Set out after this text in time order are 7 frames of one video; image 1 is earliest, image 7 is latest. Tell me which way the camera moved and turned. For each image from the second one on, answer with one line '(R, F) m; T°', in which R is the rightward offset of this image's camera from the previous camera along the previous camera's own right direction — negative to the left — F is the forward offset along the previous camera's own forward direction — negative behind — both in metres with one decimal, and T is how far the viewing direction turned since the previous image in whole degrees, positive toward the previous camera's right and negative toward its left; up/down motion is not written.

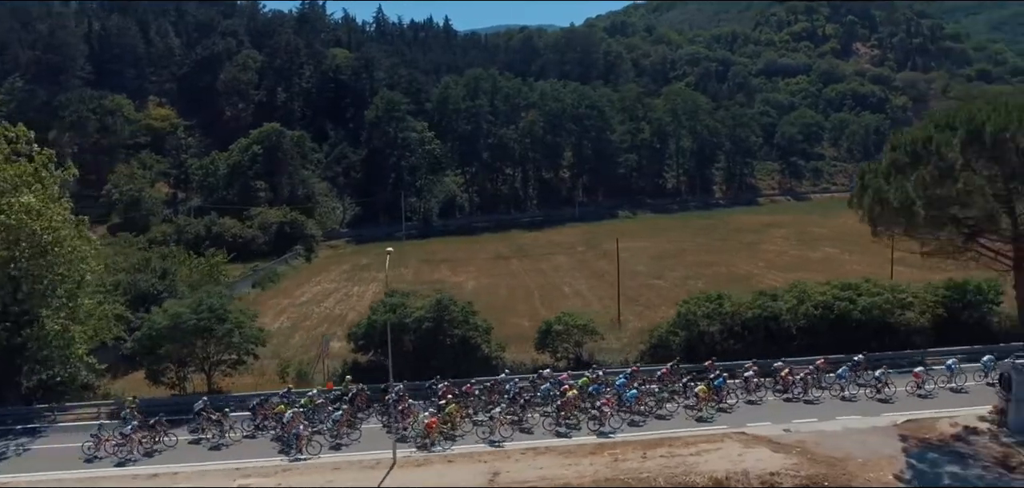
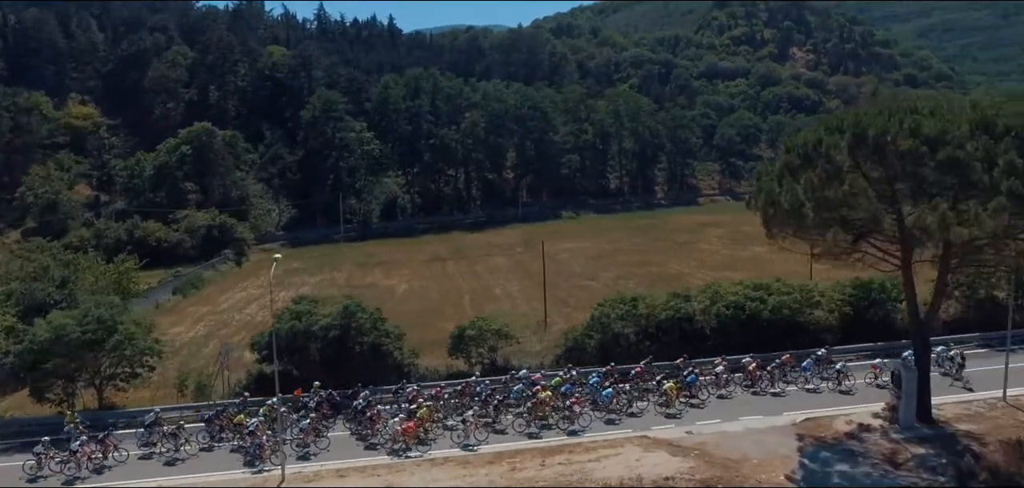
(+2.3, +0.7) m; +4°
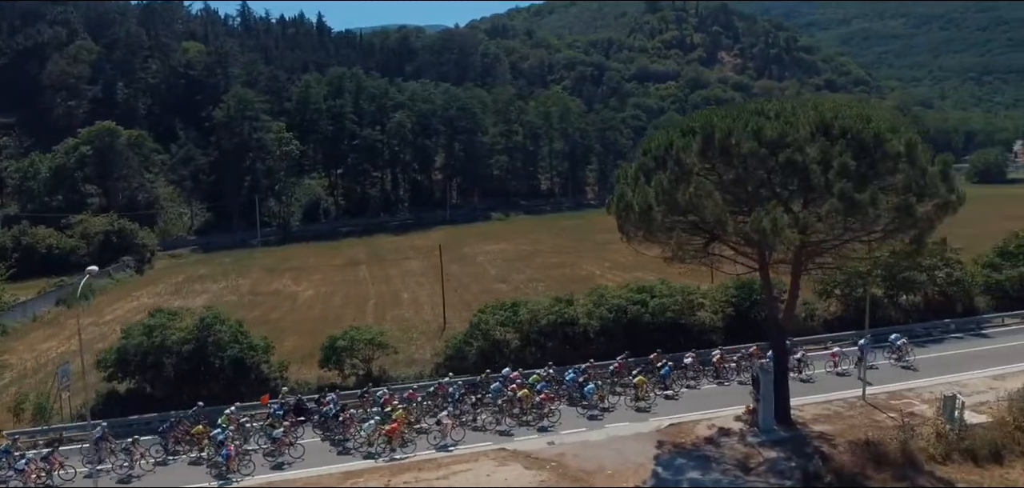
(+3.7, +1.1) m; +5°
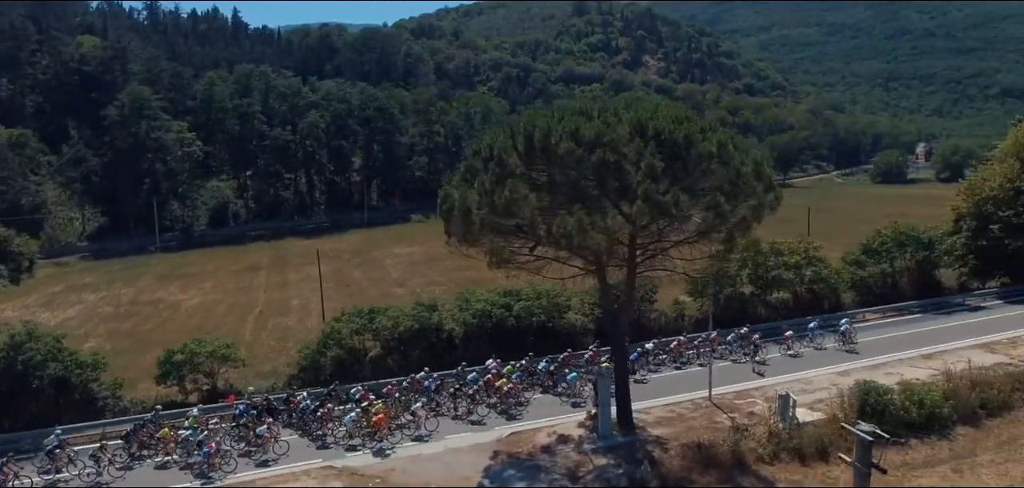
(+4.3, +0.9) m; +5°
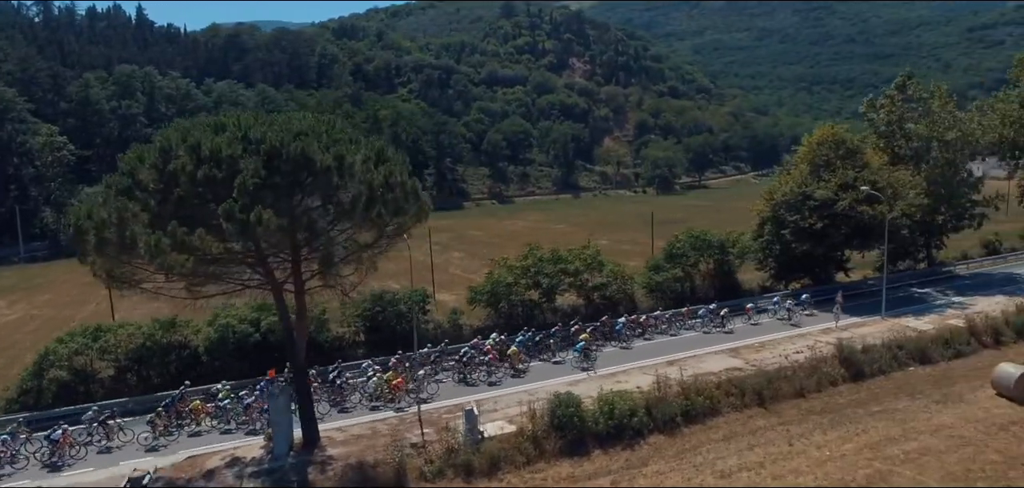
(+10.8, +0.3) m; +4°
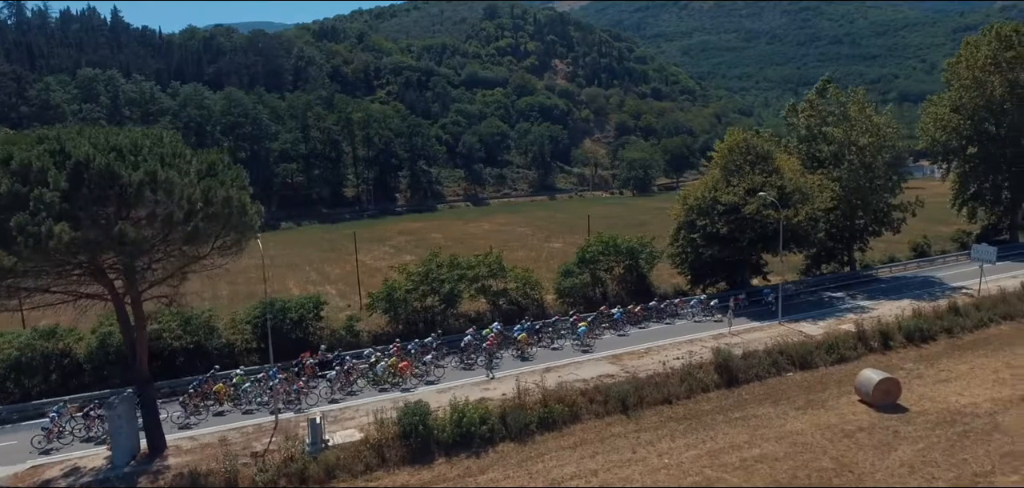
(+6.1, -0.2) m; 0°
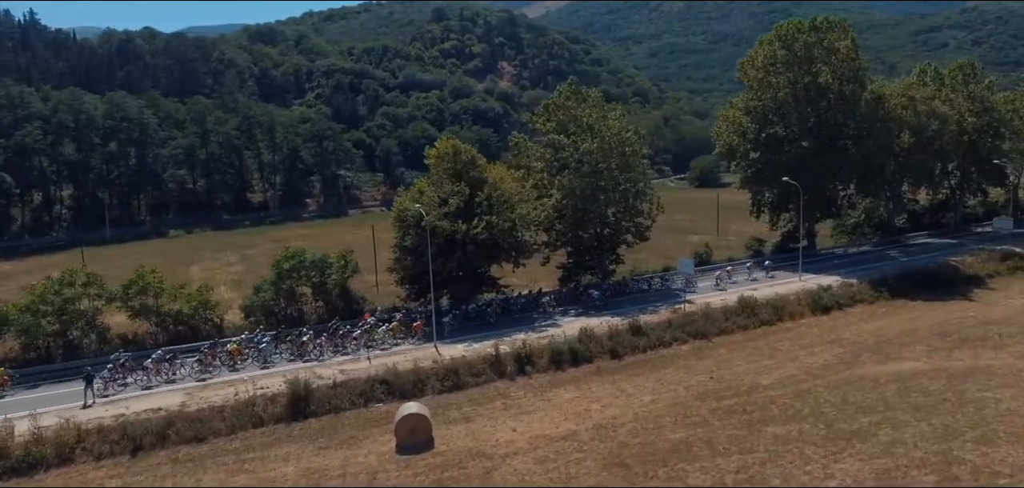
(+20.5, +2.8) m; 0°
